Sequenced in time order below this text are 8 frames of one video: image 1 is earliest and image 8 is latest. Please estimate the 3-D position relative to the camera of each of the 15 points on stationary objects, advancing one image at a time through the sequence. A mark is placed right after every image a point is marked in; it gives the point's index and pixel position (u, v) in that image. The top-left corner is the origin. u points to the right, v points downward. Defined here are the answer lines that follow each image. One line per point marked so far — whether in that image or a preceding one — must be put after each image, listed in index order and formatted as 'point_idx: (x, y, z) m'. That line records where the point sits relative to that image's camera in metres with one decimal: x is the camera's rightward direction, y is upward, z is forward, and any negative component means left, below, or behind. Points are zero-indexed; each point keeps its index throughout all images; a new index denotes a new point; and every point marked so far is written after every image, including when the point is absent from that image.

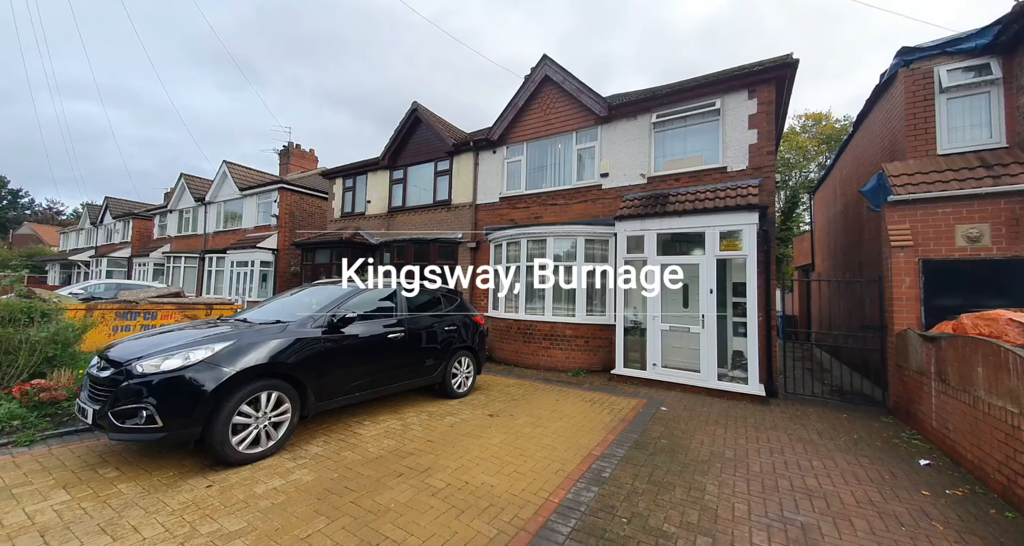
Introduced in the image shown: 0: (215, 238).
0: (-13.3, +1.5, +17.4) m
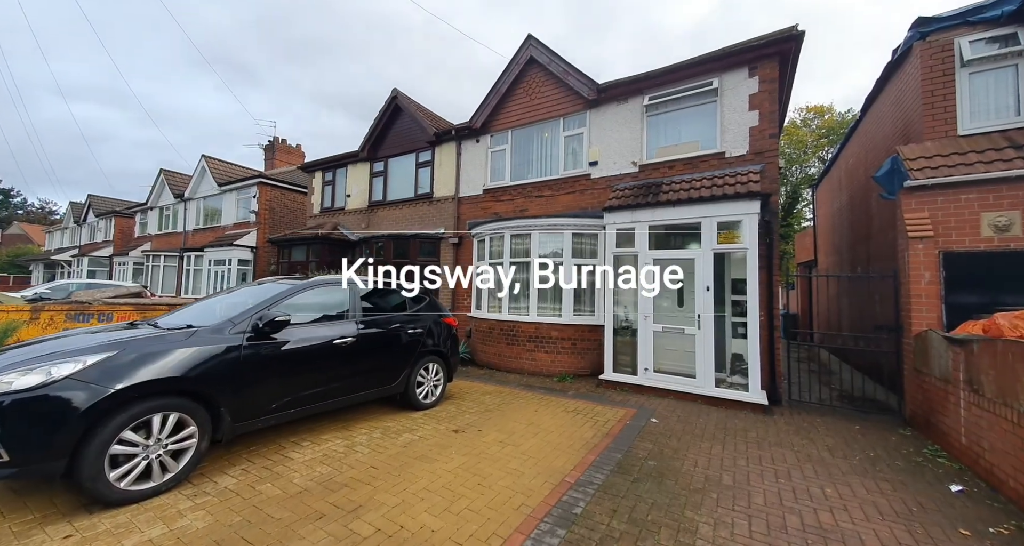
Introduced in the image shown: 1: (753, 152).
0: (-13.7, +1.6, +16.8) m
1: (+4.0, +2.0, +6.5) m
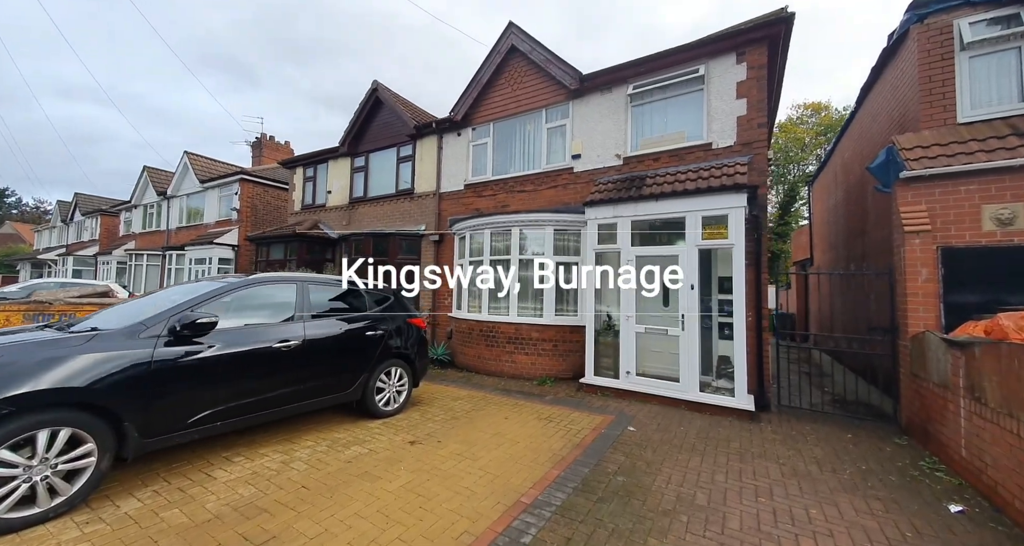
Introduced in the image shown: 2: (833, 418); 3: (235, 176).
0: (-14.1, +1.6, +16.4) m
1: (+3.6, +2.1, +6.1) m
2: (+4.4, -2.0, +5.3) m
3: (-9.9, +3.5, +14.0) m
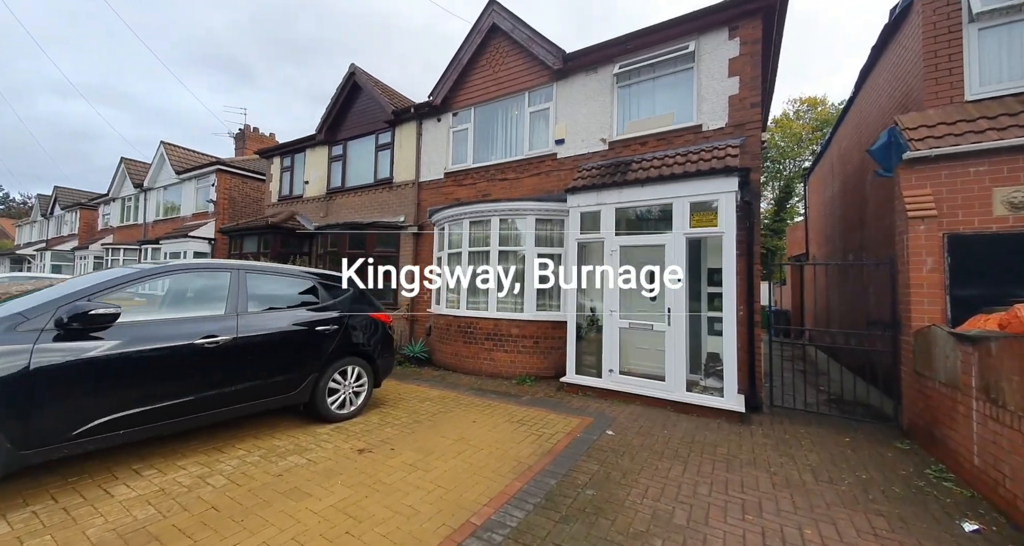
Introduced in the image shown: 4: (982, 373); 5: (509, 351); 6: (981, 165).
0: (-14.6, +1.8, +15.9) m
1: (+3.2, +2.2, +5.7) m
2: (+4.1, -1.9, +5.0) m
3: (-10.4, +3.7, +13.4) m
4: (+3.8, -0.8, +3.1) m
5: (-0.1, -1.4, +6.9) m
6: (+5.2, +1.2, +4.3) m
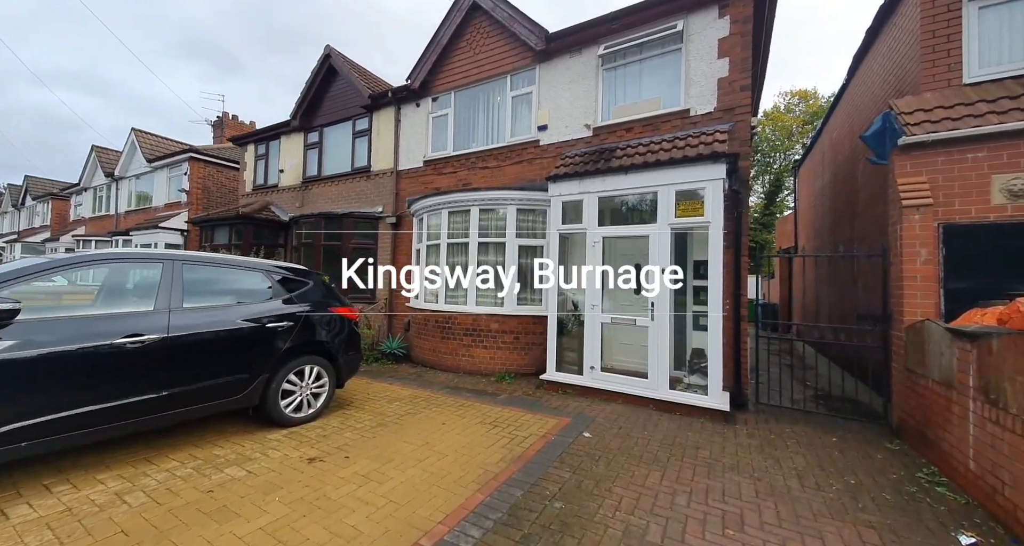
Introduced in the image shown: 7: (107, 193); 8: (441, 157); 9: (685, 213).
0: (-15.1, +2.1, +15.2) m
1: (+2.9, +2.3, +5.4) m
2: (+3.7, -1.8, +4.8) m
3: (-10.8, +3.9, +12.9) m
4: (+3.5, -0.7, +2.9) m
5: (-0.4, -1.3, +6.6) m
6: (+4.9, +1.3, +4.1) m
7: (-17.5, +3.4, +16.8) m
8: (-1.5, +2.4, +8.0) m
9: (+2.3, +0.8, +5.1) m
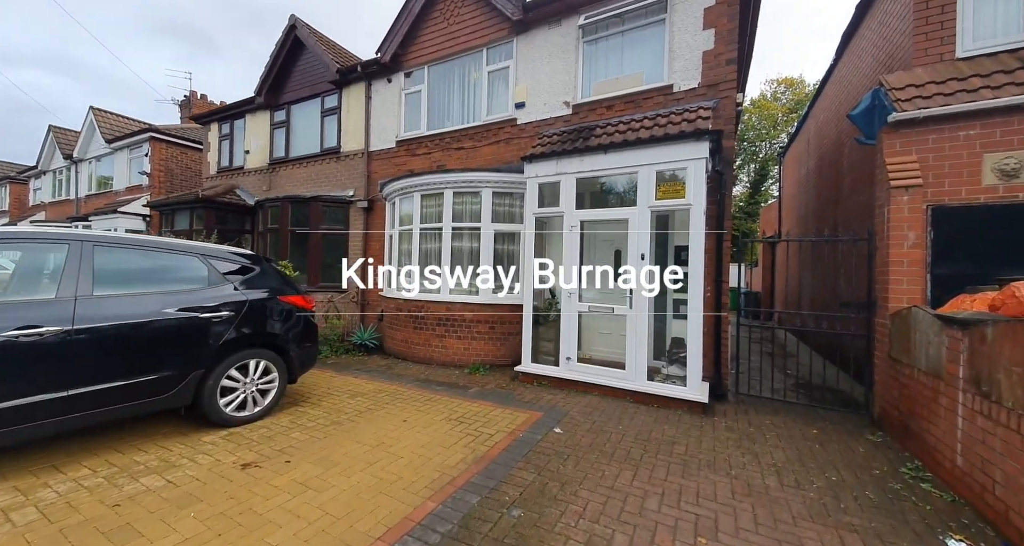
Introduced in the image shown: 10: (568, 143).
0: (-15.8, +2.5, +14.4) m
1: (+2.5, +2.5, +5.1) m
2: (+3.4, -1.6, +4.6) m
3: (-11.4, +4.3, +12.1) m
4: (+3.2, -0.6, +2.7) m
5: (-0.8, -1.0, +6.3) m
6: (+4.6, +1.4, +3.9) m
7: (-18.2, +3.9, +15.8) m
8: (-1.9, +2.6, +7.5) m
9: (+1.9, +1.0, +4.8) m
10: (+0.8, +1.9, +5.5) m
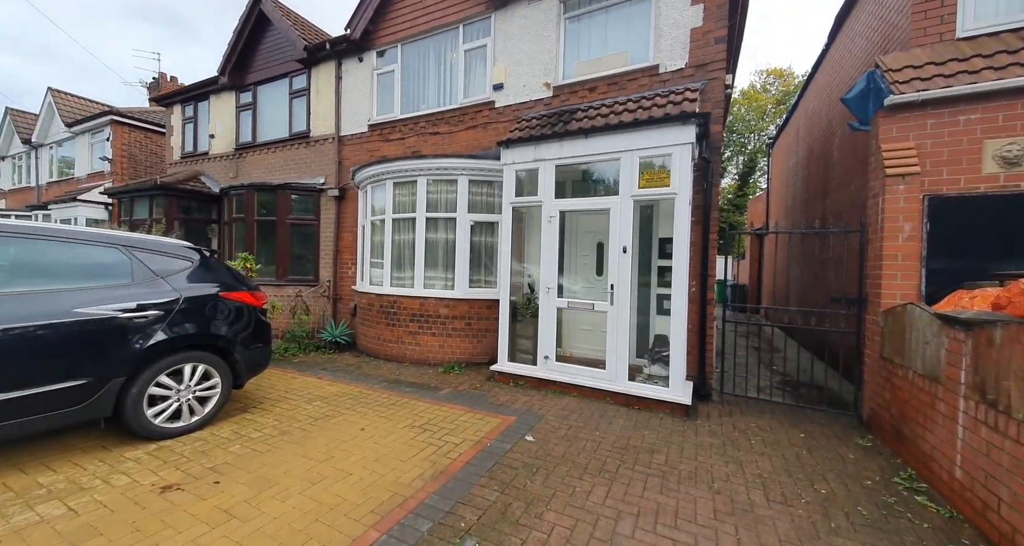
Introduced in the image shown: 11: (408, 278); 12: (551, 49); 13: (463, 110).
0: (-16.3, +2.8, +13.6) m
1: (+2.2, +2.6, +4.8) m
2: (+3.1, -1.5, +4.4) m
3: (-11.9, +4.6, +11.4) m
4: (+3.0, -0.6, +2.5) m
5: (-1.2, -0.9, +6.0) m
6: (+4.3, +1.5, +3.6) m
7: (-18.8, +4.3, +15.0) m
8: (-2.3, +2.8, +7.1) m
9: (+1.6, +1.0, +4.5) m
10: (+0.5, +1.9, +5.1) m
11: (-1.7, -0.1, +6.3) m
12: (+0.6, +3.3, +5.7) m
13: (-0.8, +2.7, +6.4) m
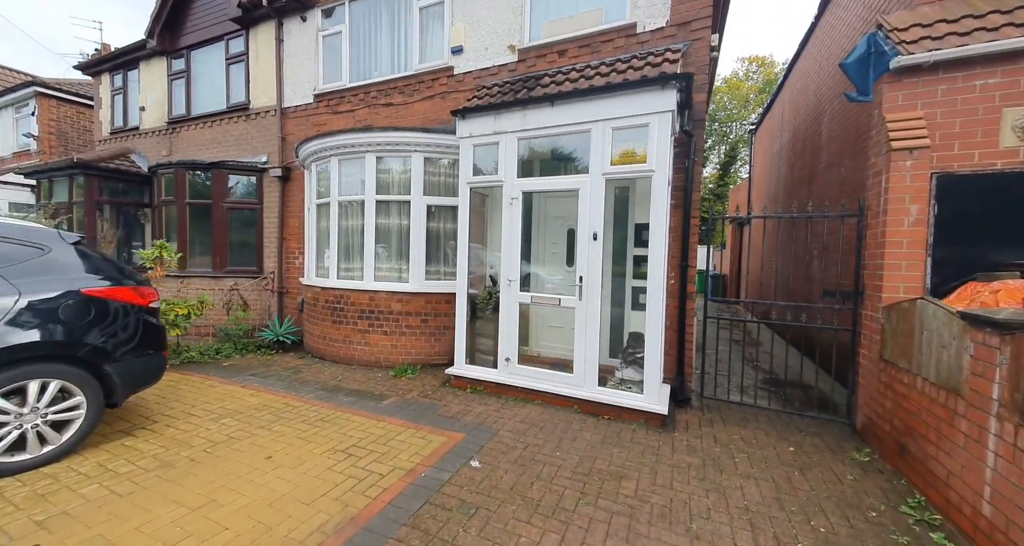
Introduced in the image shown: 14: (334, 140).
0: (-17.1, +3.2, +12.2) m
1: (+1.7, +2.7, +4.2) m
2: (+2.6, -1.4, +3.9) m
3: (-12.6, +4.8, +10.1) m
4: (+2.6, -0.6, +2.0) m
5: (-1.7, -0.8, +5.3) m
6: (+3.8, +1.6, +3.1) m
7: (-19.7, +4.6, +13.4) m
8: (-2.9, +2.9, +6.3) m
9: (+1.1, +1.1, +3.9) m
10: (0.0, +2.1, +4.5) m
11: (-2.3, +0.1, +5.6) m
12: (0.0, +3.4, +5.0) m
13: (-1.4, +2.8, +5.6) m
14: (-2.5, +1.9, +5.5) m
